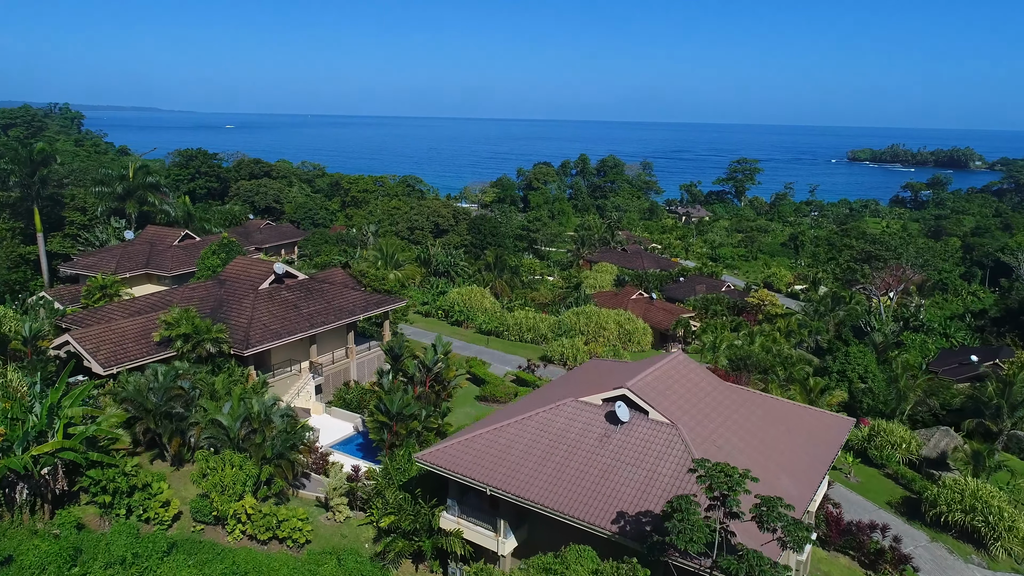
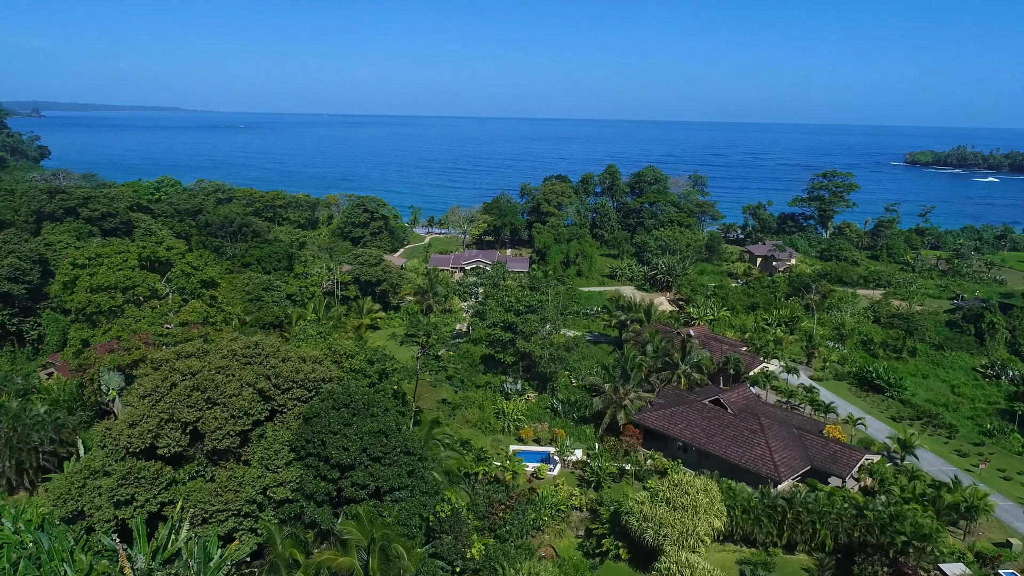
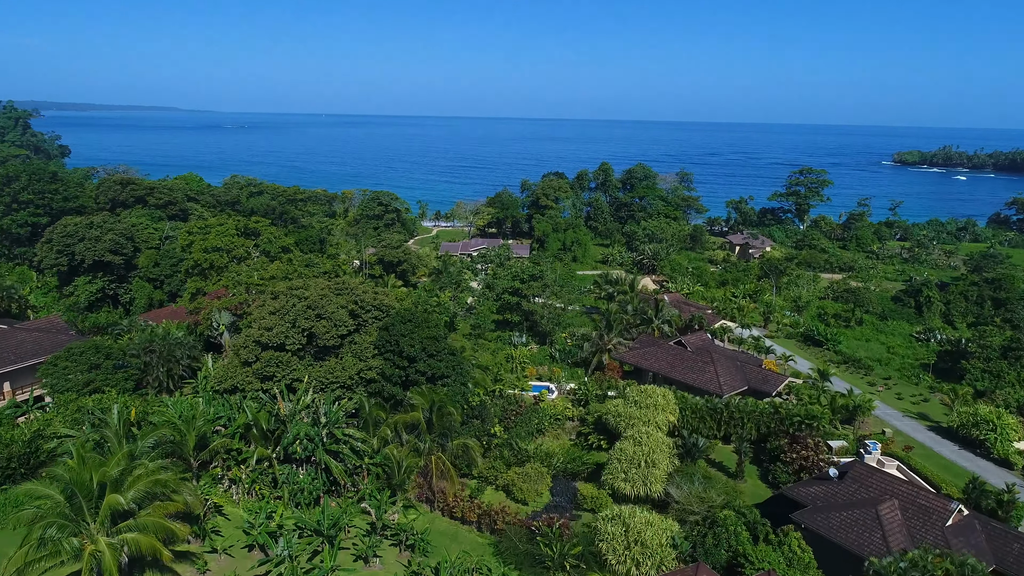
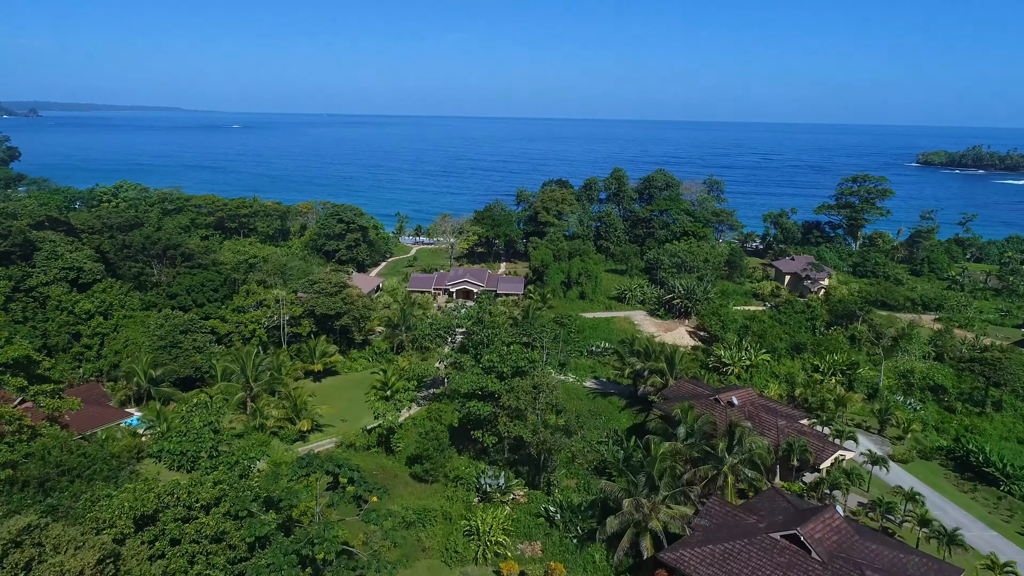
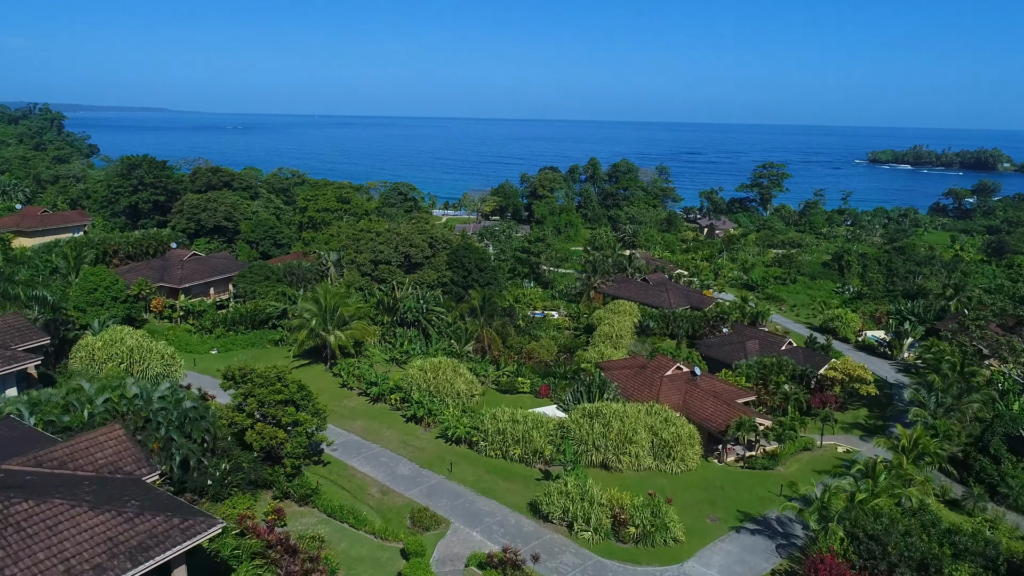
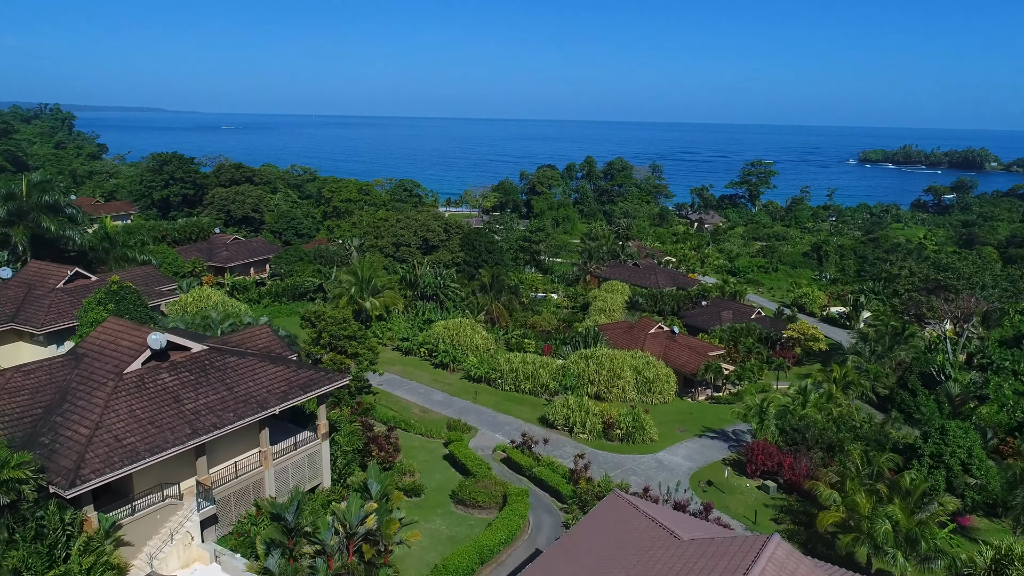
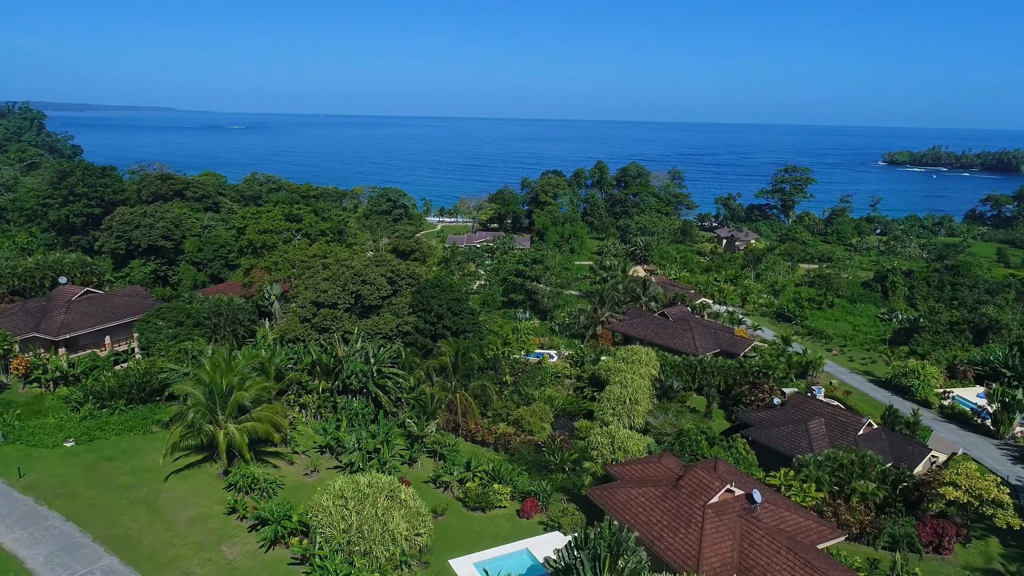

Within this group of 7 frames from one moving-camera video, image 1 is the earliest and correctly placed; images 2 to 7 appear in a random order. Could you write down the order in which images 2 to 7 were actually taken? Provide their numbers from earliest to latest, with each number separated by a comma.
6, 5, 7, 3, 2, 4
